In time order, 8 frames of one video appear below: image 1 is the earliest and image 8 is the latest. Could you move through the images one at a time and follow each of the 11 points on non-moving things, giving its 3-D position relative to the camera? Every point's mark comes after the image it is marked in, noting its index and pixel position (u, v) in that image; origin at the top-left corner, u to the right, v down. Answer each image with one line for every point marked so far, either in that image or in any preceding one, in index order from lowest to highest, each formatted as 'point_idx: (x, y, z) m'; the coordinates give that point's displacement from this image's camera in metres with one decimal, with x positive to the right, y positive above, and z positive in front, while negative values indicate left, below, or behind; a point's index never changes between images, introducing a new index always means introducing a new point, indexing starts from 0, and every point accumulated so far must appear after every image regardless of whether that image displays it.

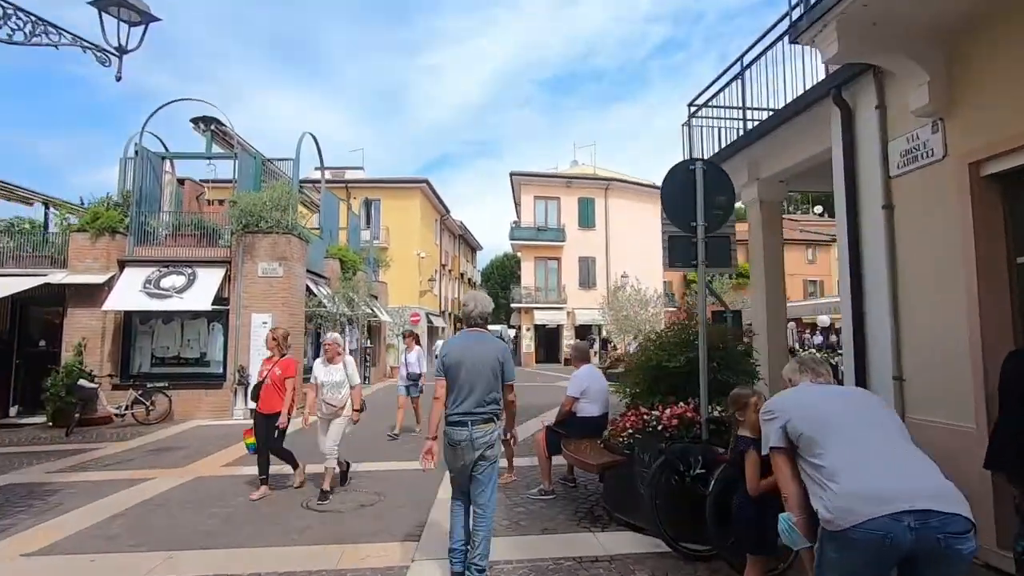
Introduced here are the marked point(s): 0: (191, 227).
0: (-8.1, +1.5, +13.6) m
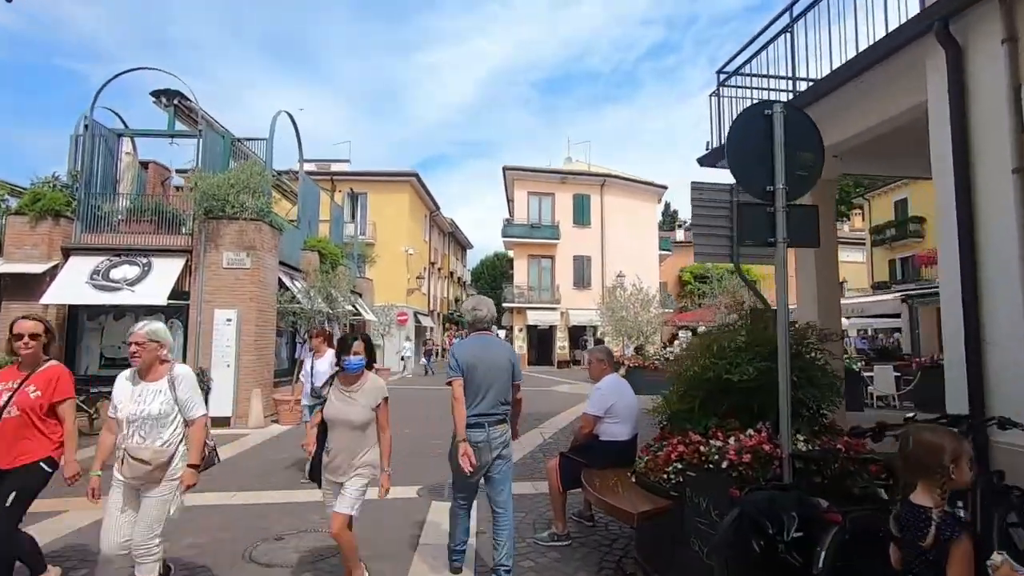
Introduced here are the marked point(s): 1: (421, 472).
0: (-8.2, +1.7, +12.1) m
1: (-1.3, -2.6, +7.8) m
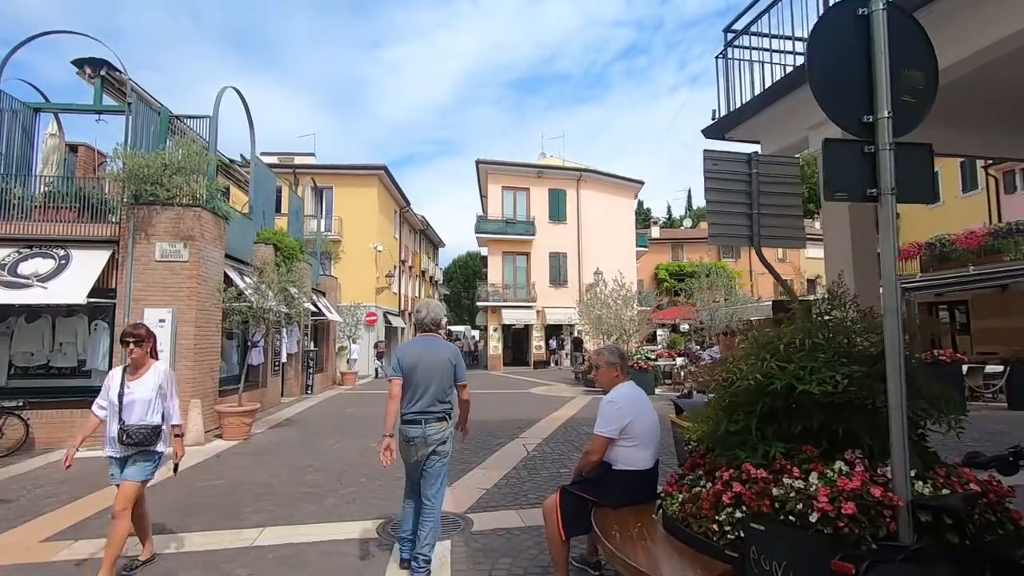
0: (-8.6, +1.8, +10.5) m
1: (-1.6, -2.5, +6.5) m
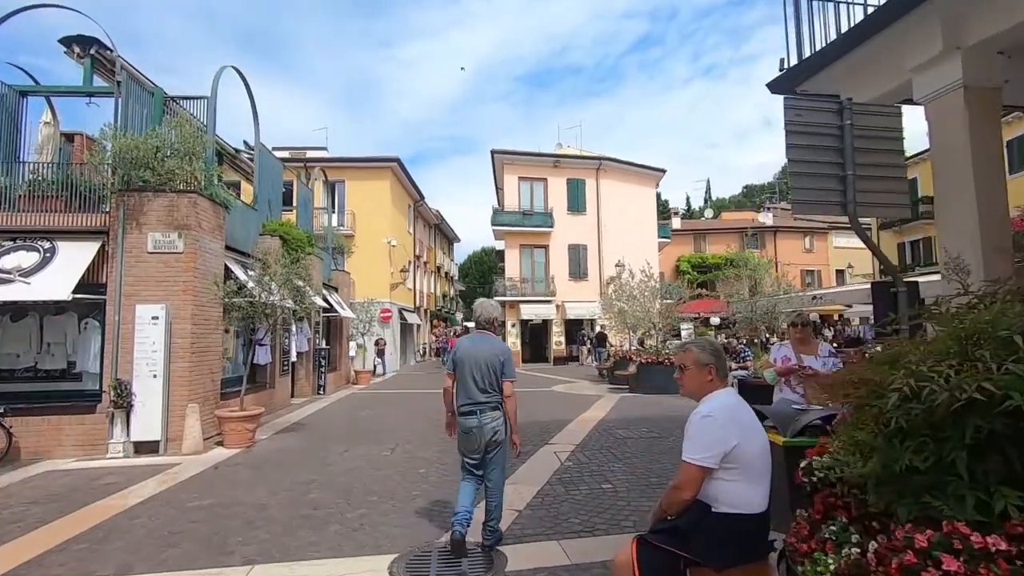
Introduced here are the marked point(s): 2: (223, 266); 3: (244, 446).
0: (-8.2, +1.8, +9.7) m
1: (-1.2, -2.4, +5.5) m
2: (-5.6, +0.4, +10.4) m
3: (-4.7, -2.8, +9.3) m
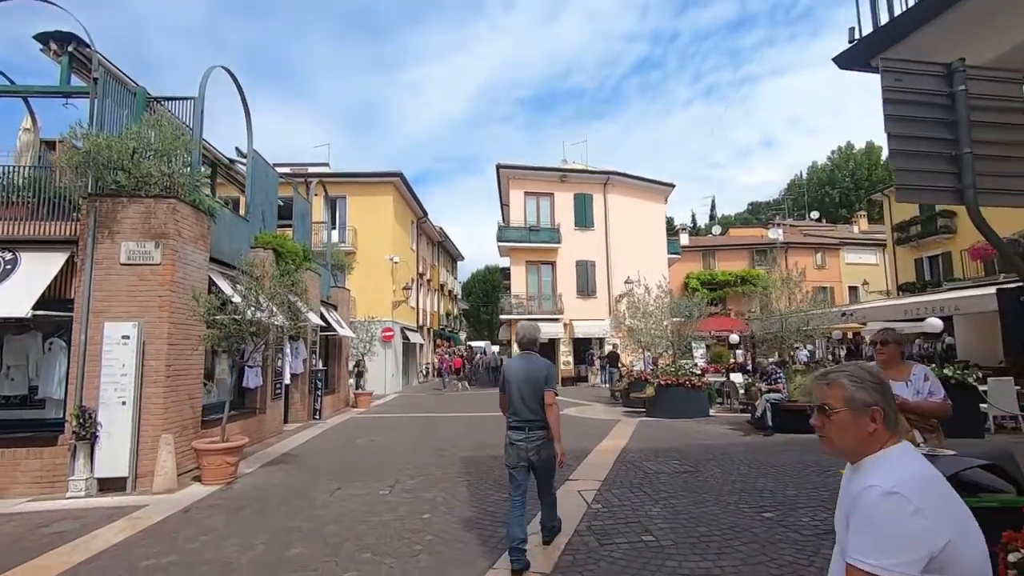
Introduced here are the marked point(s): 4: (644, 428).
0: (-8.0, +1.6, +8.8) m
1: (-1.0, -2.5, +4.4) m
2: (-5.4, +0.2, +9.4) m
3: (-4.4, -3.0, +8.3) m
4: (+3.3, -3.5, +13.4) m
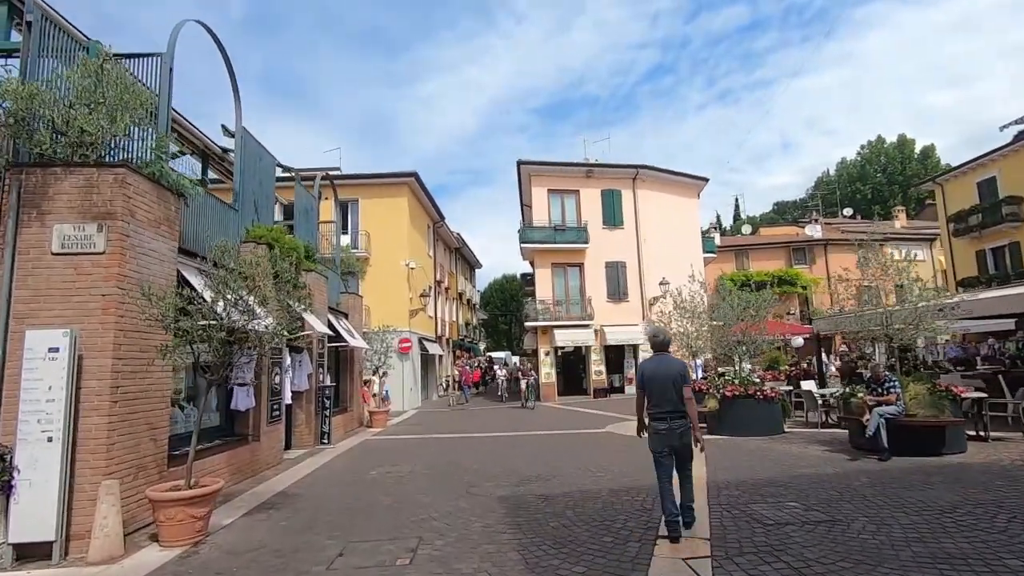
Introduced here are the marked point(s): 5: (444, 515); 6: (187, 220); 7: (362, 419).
0: (-7.3, +1.6, +6.9) m
1: (-0.3, -2.2, +2.2) m
2: (-4.7, +0.2, +7.4) m
3: (-3.7, -2.9, +6.1) m
4: (+4.2, -3.3, +11.0) m
5: (-0.8, -2.9, +6.8) m
6: (-4.9, +1.0, +8.2) m
7: (-5.0, -4.4, +18.1) m
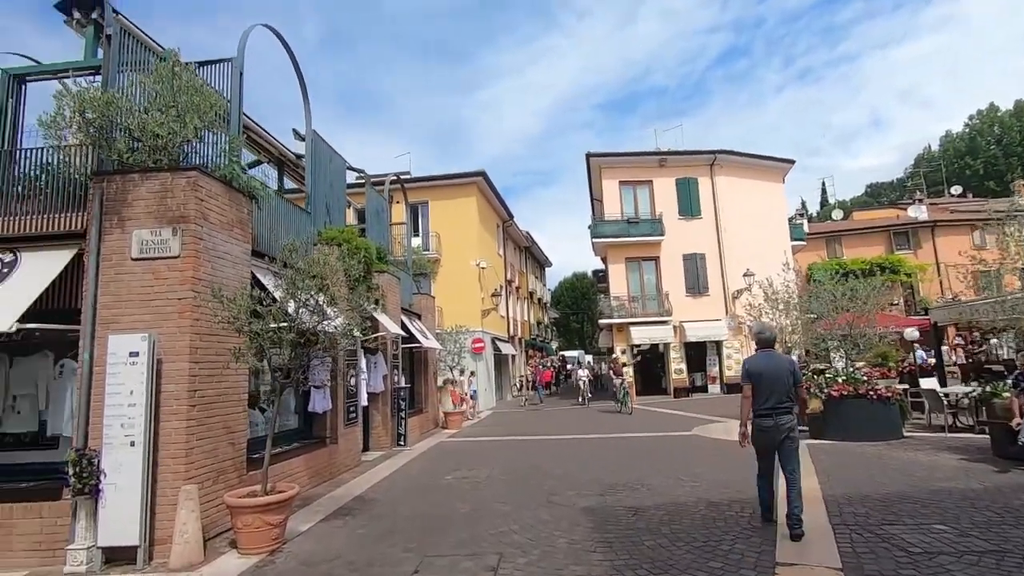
0: (-6.4, +1.4, +7.2) m
1: (+0.1, -2.2, +1.7) m
2: (-3.6, +0.1, +7.4) m
3: (-2.7, -2.9, +6.0) m
4: (+5.7, -3.1, +9.8) m
5: (+0.2, -2.8, +6.3) m
6: (-3.8, +1.0, +8.2) m
7: (-2.5, -4.4, +18.0) m
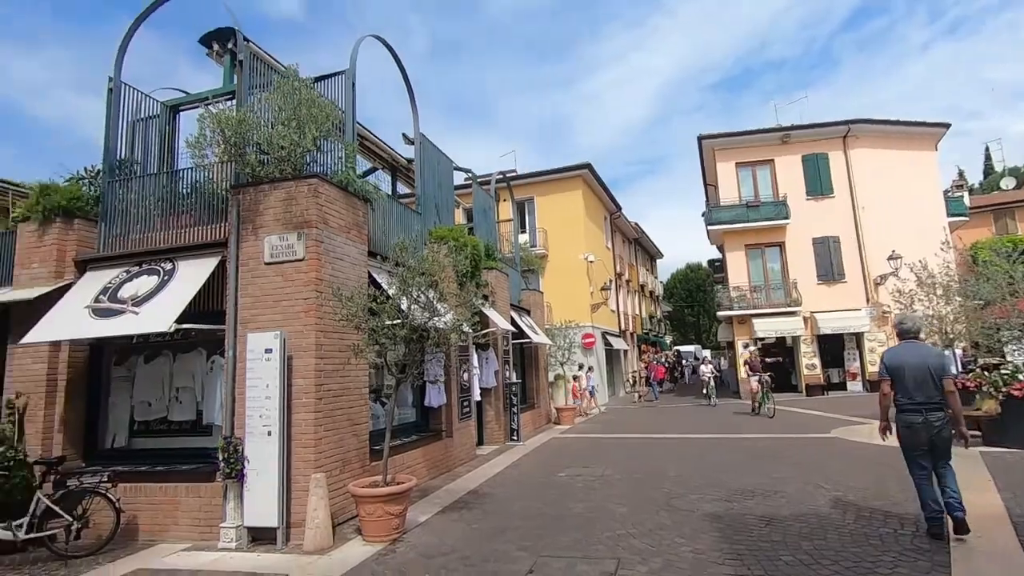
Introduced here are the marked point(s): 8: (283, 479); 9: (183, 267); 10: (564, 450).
0: (-4.9, +1.4, +8.1) m
1: (+0.4, -2.1, +1.4) m
2: (-2.1, +0.2, +7.7) m
3: (-1.4, -2.9, +6.2) m
4: (+7.6, -2.8, +8.3) m
5: (+1.5, -2.7, +5.9) m
6: (-2.1, +1.0, +8.6) m
7: (+1.3, -4.3, +17.9) m
8: (-2.7, -2.2, +6.3) m
9: (-4.6, +0.3, +7.5) m
10: (+1.2, -3.7, +12.1) m
